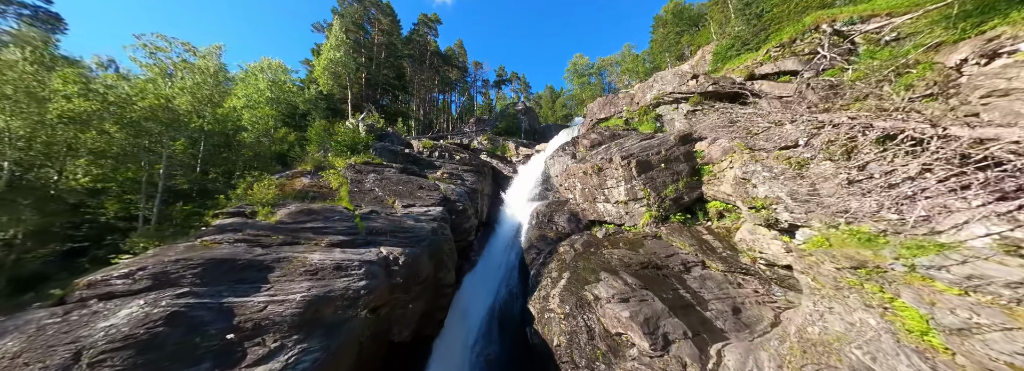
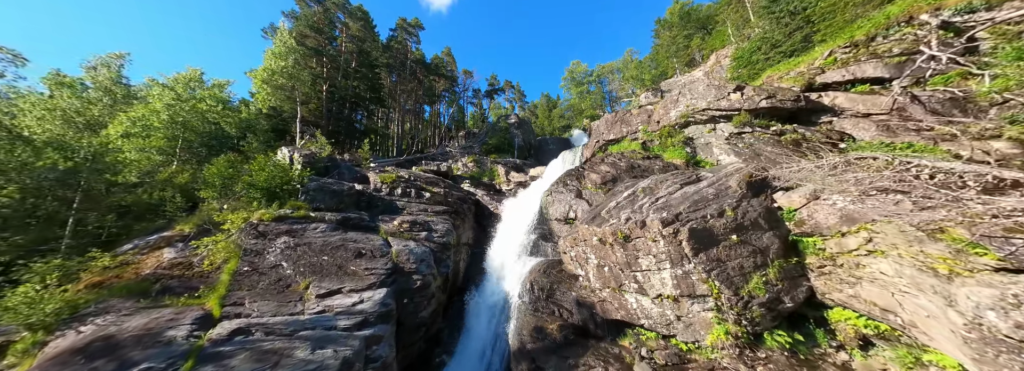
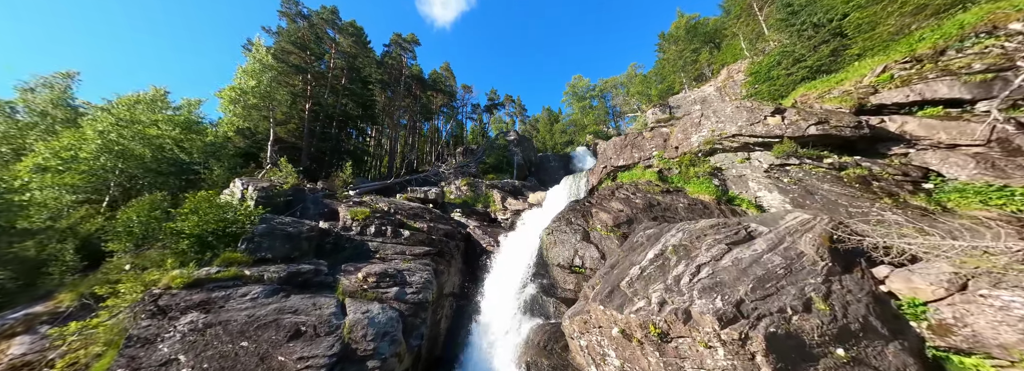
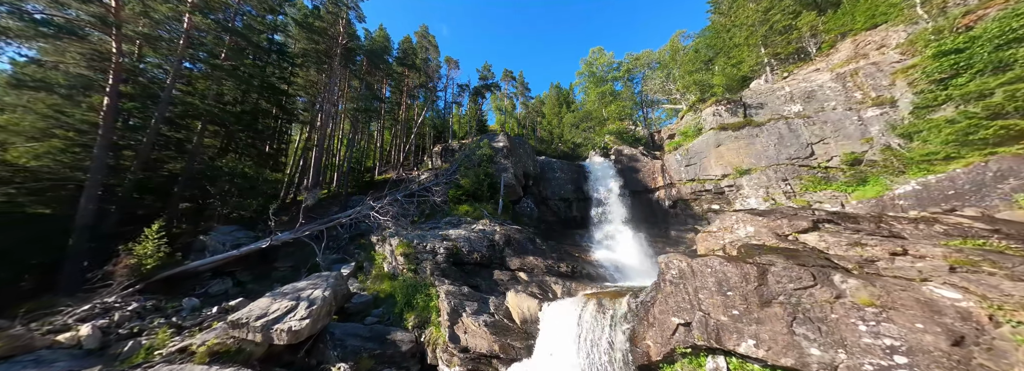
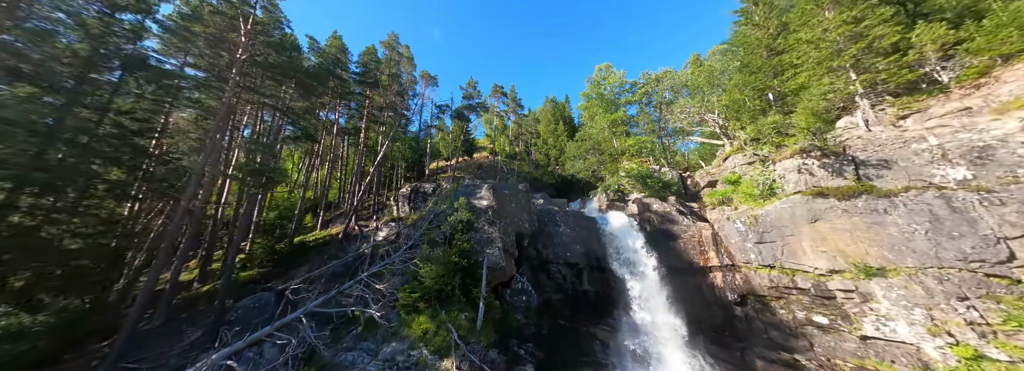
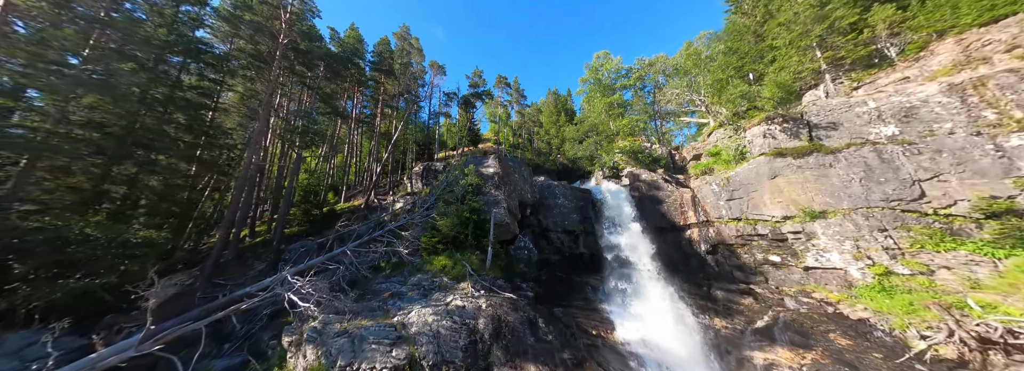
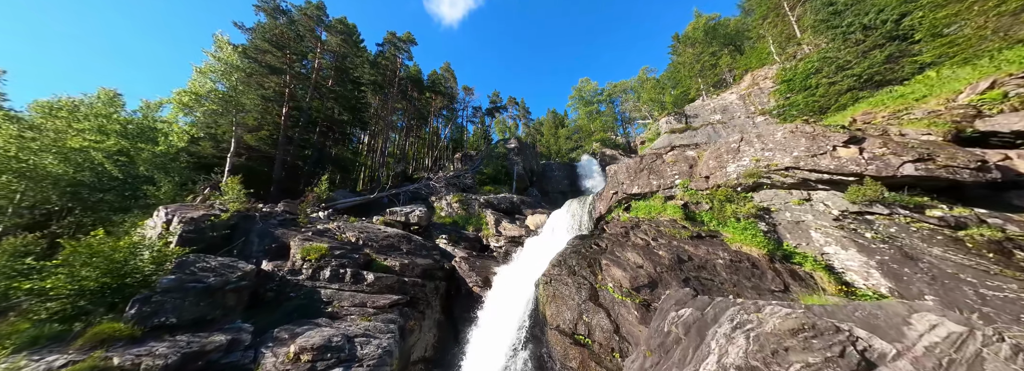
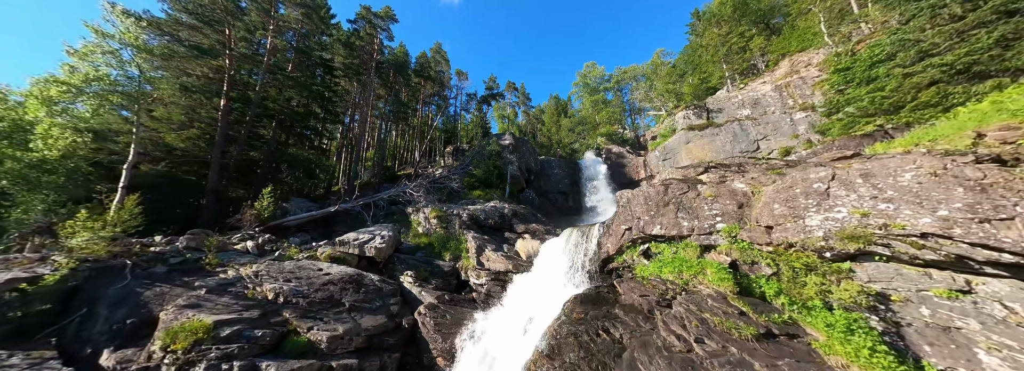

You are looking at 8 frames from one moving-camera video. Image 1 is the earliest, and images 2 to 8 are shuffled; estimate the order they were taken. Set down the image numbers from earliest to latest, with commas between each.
2, 3, 7, 8, 4, 6, 5
